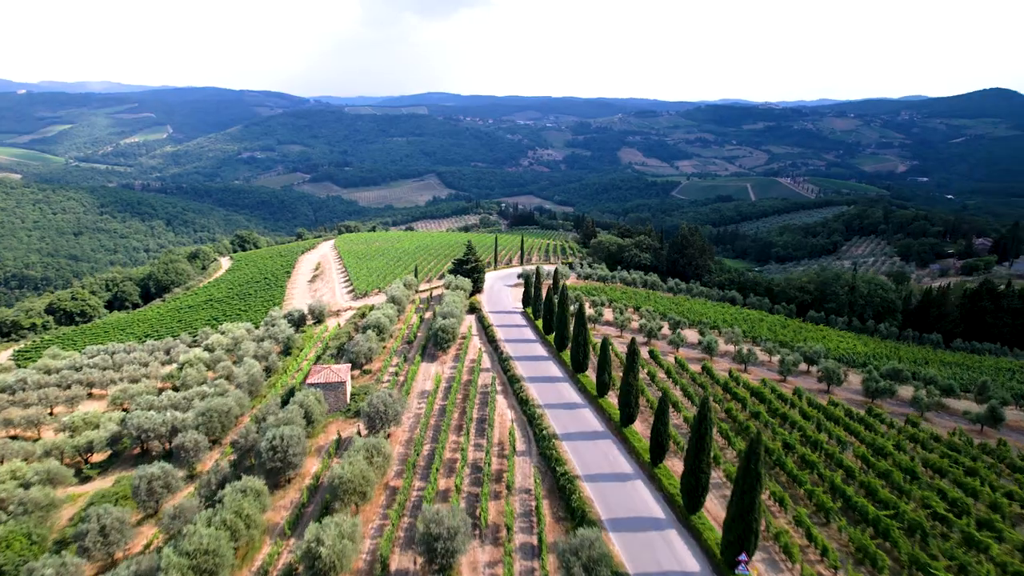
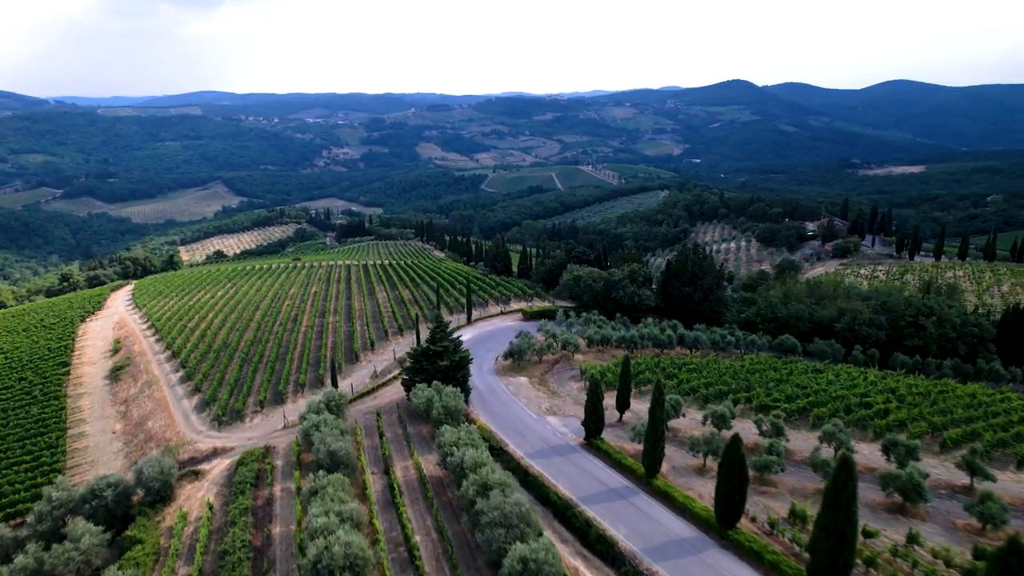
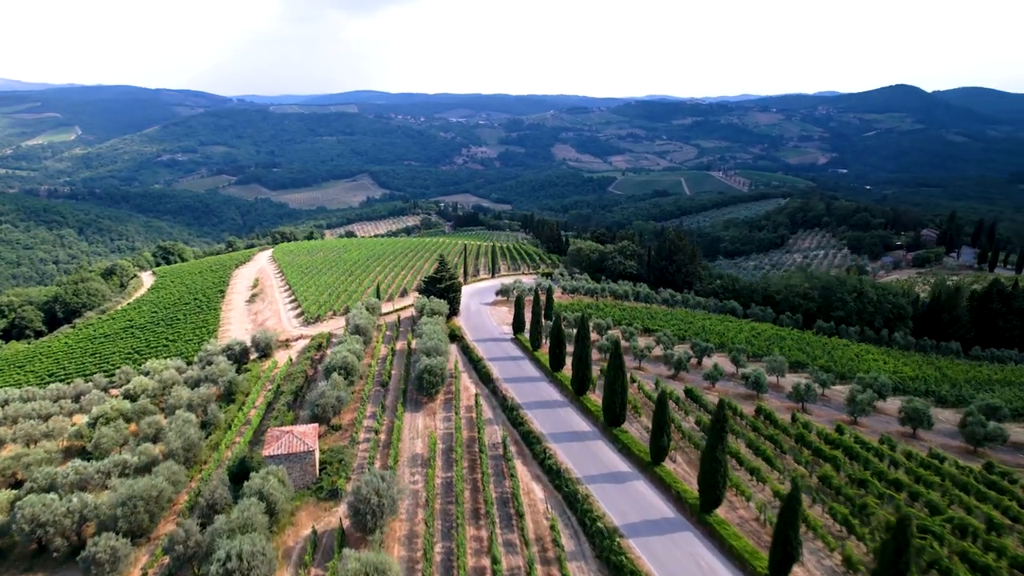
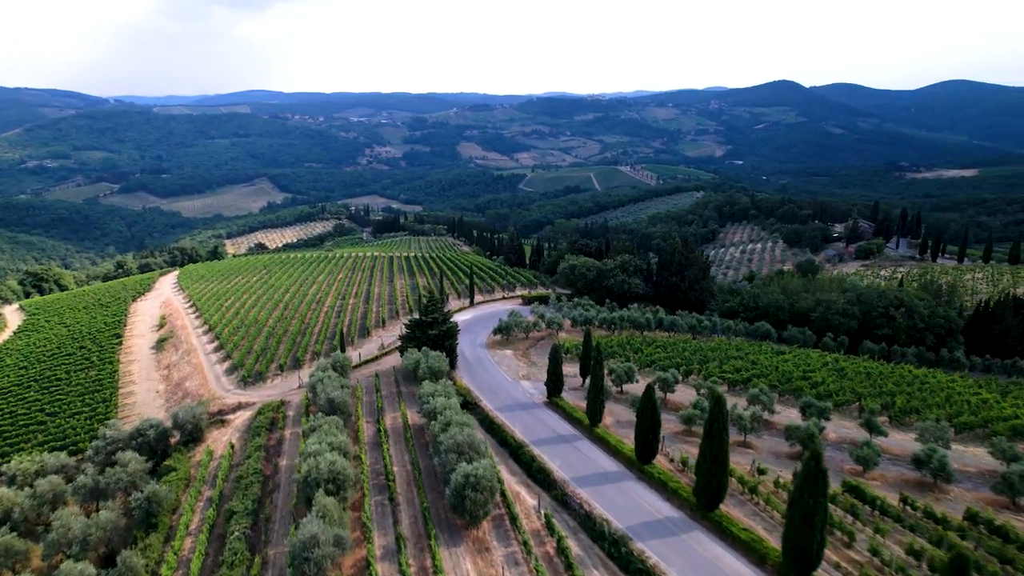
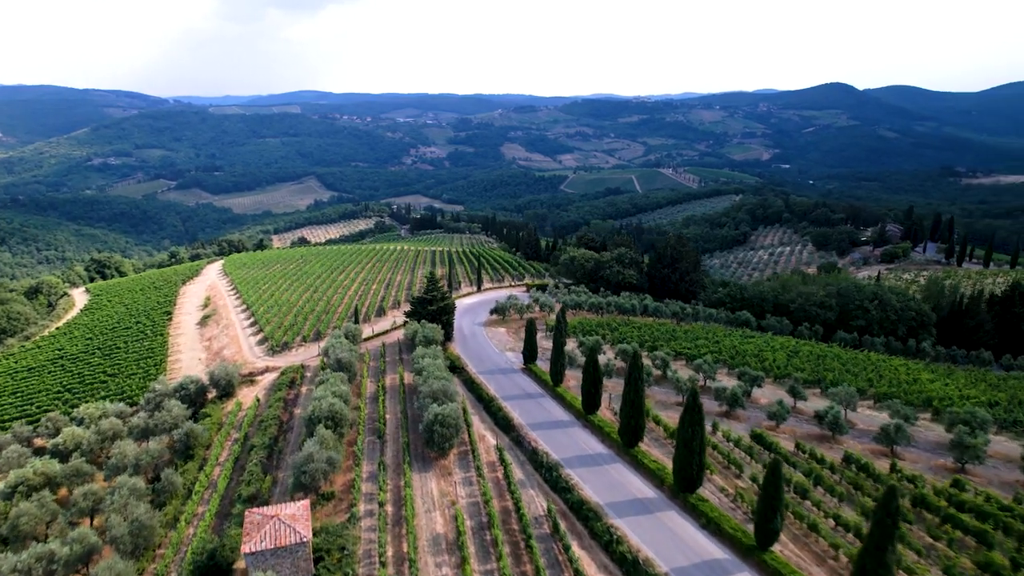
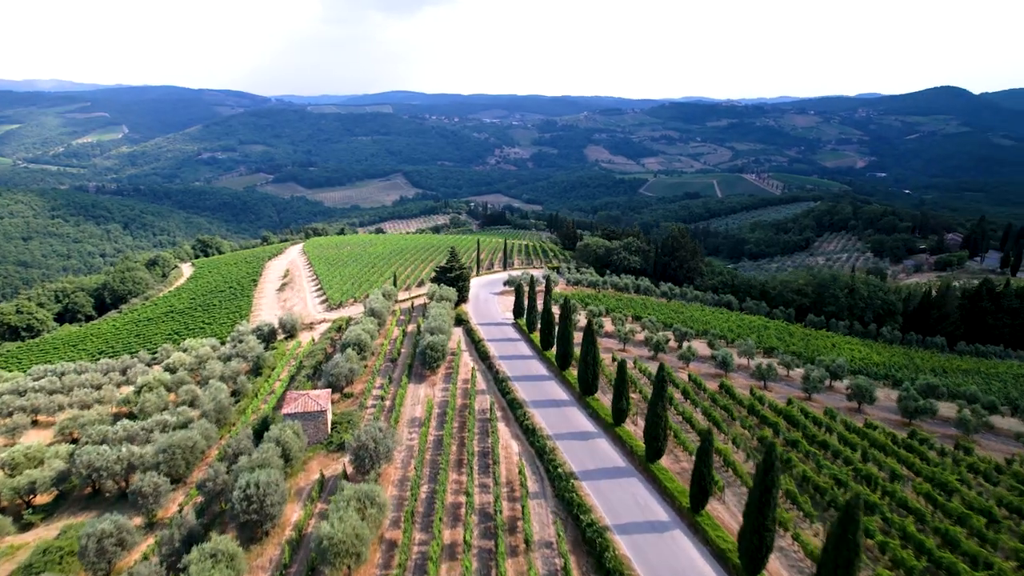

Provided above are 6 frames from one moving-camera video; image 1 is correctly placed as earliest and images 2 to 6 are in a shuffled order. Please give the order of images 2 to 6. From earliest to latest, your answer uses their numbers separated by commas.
6, 3, 5, 4, 2
